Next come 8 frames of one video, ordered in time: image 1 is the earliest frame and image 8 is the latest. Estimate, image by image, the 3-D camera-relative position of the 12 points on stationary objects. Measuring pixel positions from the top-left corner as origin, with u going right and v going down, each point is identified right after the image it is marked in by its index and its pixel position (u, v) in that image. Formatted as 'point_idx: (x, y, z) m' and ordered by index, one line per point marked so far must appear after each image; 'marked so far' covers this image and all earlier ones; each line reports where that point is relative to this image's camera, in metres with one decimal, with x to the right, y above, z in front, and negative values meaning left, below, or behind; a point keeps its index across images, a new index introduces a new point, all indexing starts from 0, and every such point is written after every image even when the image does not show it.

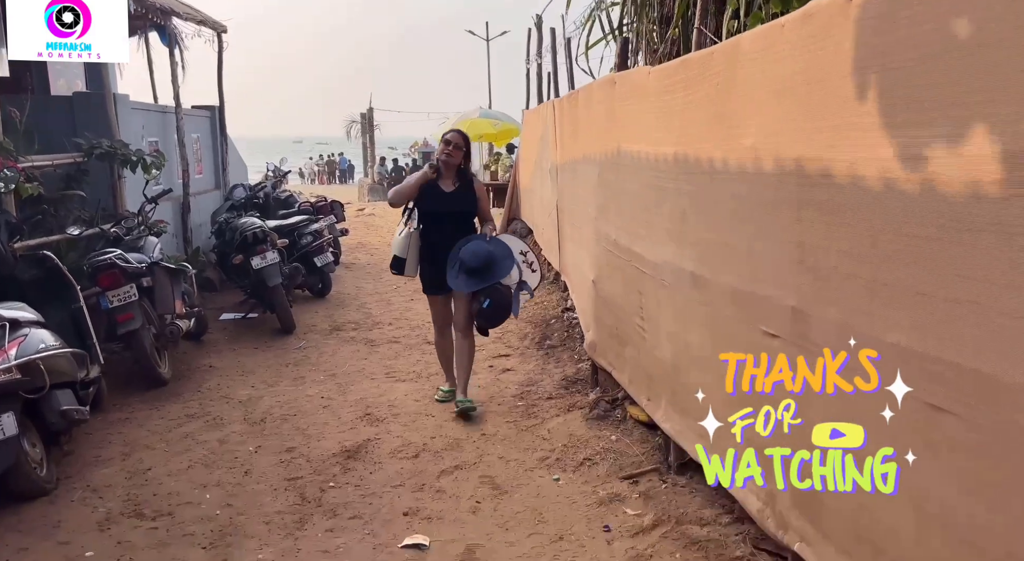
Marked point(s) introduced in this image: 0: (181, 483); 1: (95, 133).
0: (-1.6, -0.9, +4.1) m
1: (-3.3, +1.2, +6.8) m
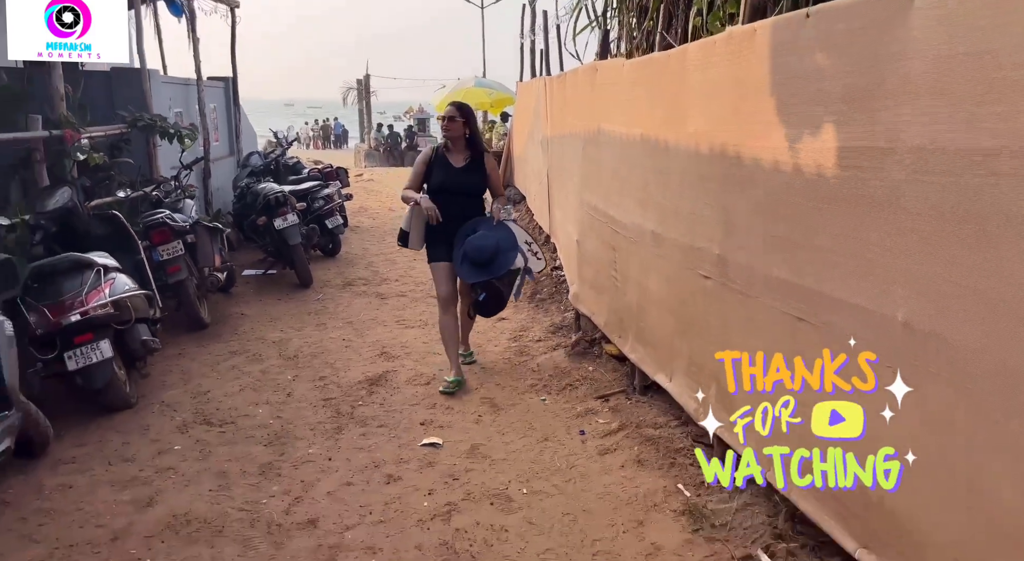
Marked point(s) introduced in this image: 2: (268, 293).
0: (-1.6, -0.7, +5.0) m
1: (-3.3, +1.5, +7.7) m
2: (-2.3, -0.1, +8.1) m
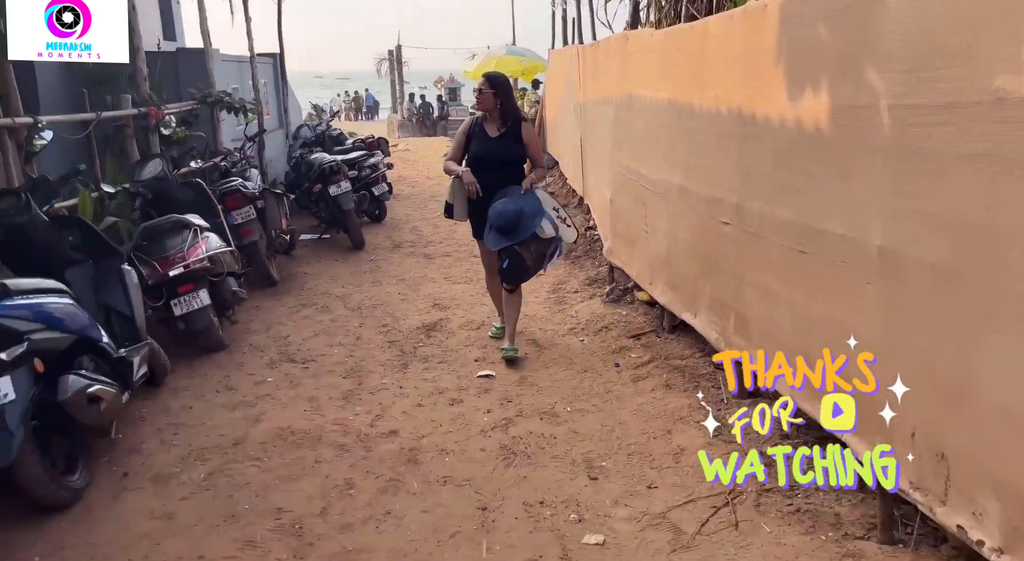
0: (-1.3, -0.4, +5.7) m
1: (-3.0, +1.9, +8.3) m
2: (-1.9, +0.3, +8.8) m
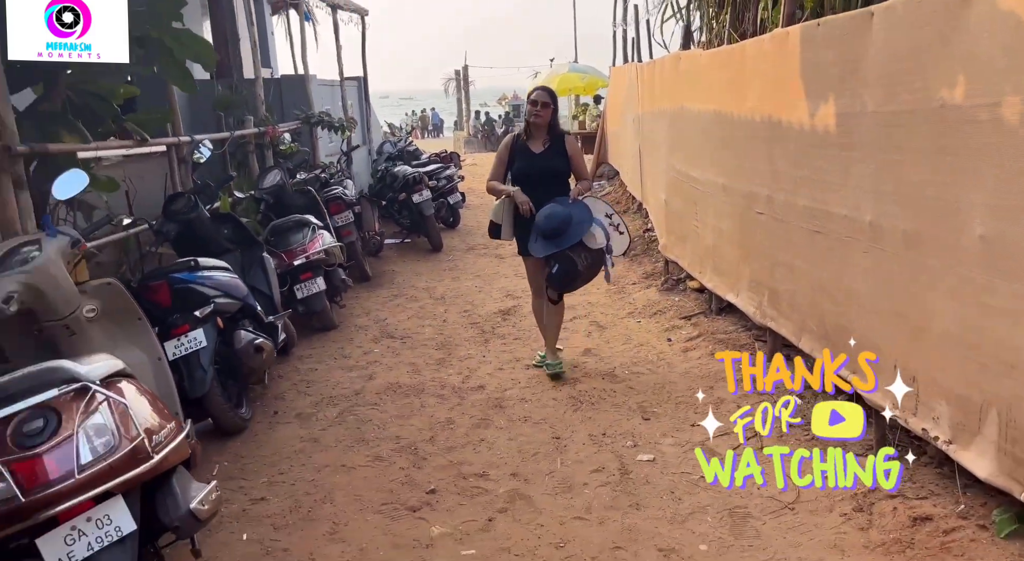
0: (-0.8, -0.3, +6.6) m
1: (-2.3, +1.9, +9.5) m
2: (-1.2, +0.3, +9.8) m
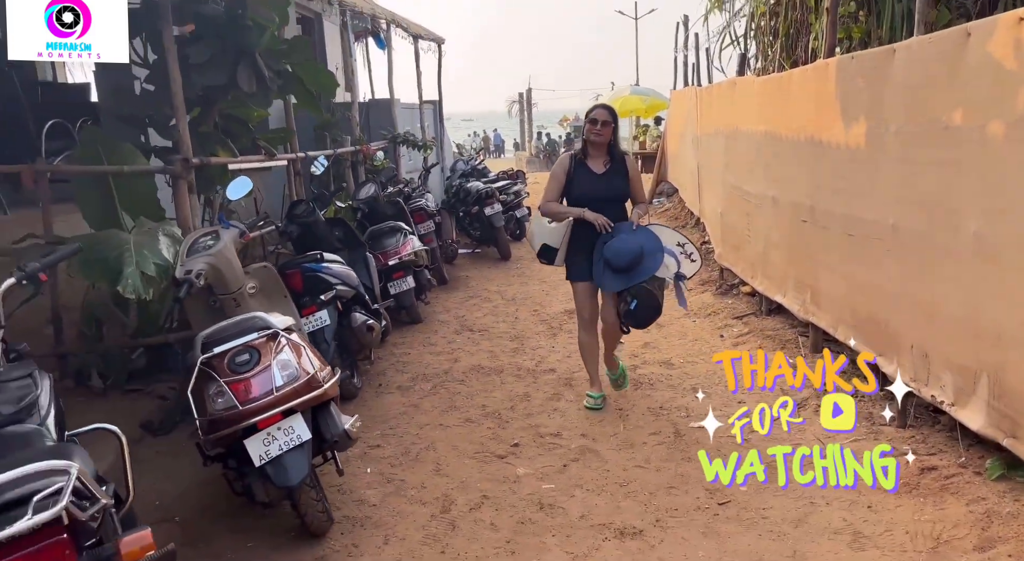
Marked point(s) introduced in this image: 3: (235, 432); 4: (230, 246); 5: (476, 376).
0: (-0.2, -0.3, +7.4) m
1: (-1.5, +1.8, +10.4) m
2: (-0.4, +0.2, +10.6) m
3: (-1.0, -0.5, +3.0) m
4: (-1.4, +0.2, +4.1) m
5: (-0.2, -0.6, +5.6) m
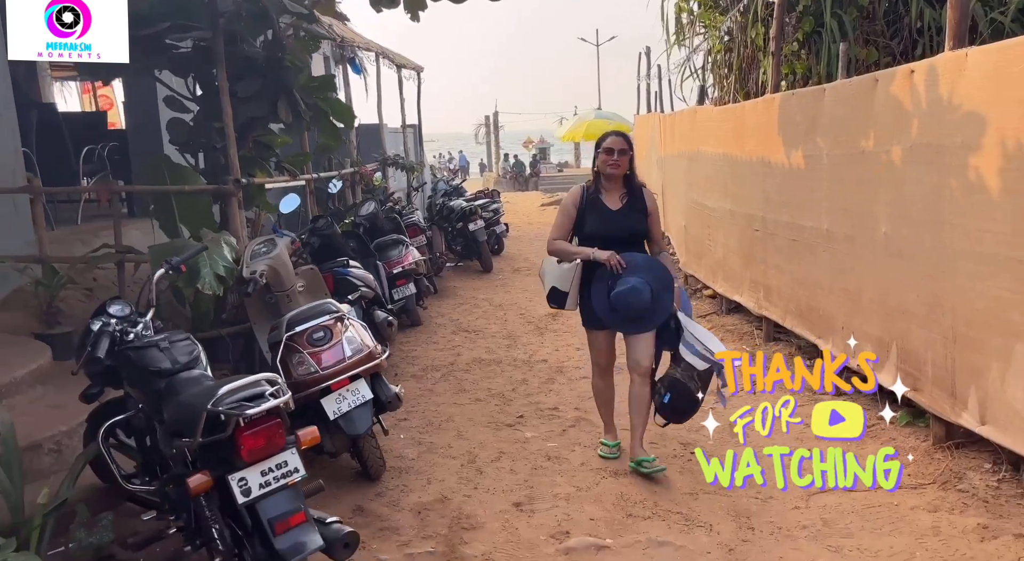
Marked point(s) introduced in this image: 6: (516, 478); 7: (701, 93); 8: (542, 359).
0: (-0.3, -0.4, +8.3) m
1: (-1.8, +1.7, +11.2) m
2: (-0.7, +0.1, +11.4) m
3: (-0.9, -0.5, +3.8) m
4: (-1.3, +0.2, +5.0) m
5: (-0.3, -0.6, +6.5) m
6: (0.0, -0.9, +4.0) m
7: (+2.1, +2.1, +9.8) m
8: (+0.2, -0.6, +6.6) m
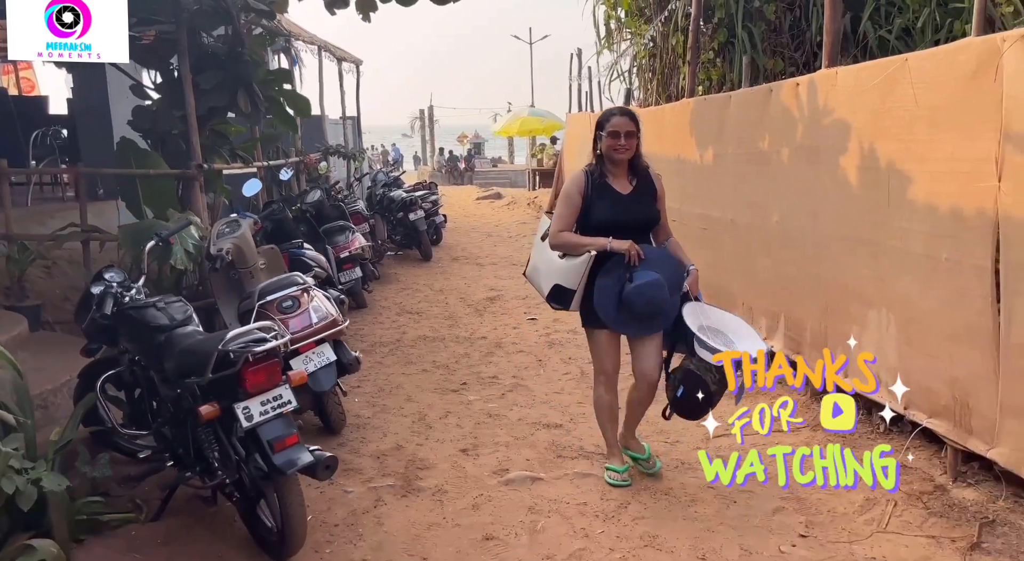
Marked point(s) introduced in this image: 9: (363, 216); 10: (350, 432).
0: (-1.0, -0.2, +8.8) m
1: (-2.6, +1.9, +11.6) m
2: (-1.5, +0.2, +11.9) m
3: (-1.2, -0.4, +4.3) m
4: (-1.7, +0.3, +5.4) m
5: (-0.7, -0.5, +7.0) m
6: (-0.3, -0.8, +4.6) m
7: (+1.4, +2.2, +10.5) m
8: (-0.3, -0.5, +7.2) m
9: (-1.7, +0.7, +9.7) m
10: (-0.9, -0.8, +4.7) m
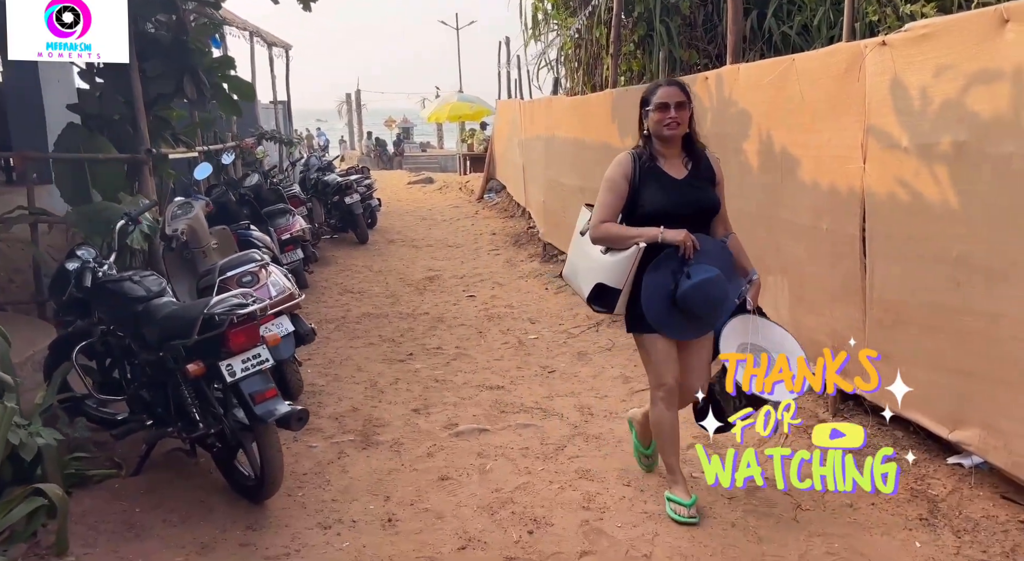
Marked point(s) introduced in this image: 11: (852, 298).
0: (-1.6, 0.0, +9.1) m
1: (-3.5, +2.1, +11.8) m
2: (-2.5, +0.5, +12.2) m
3: (-1.5, -0.2, +4.7) m
4: (-2.1, +0.4, +5.7) m
5: (-1.3, -0.3, +7.4) m
6: (-0.6, -0.7, +5.0) m
7: (+0.5, +2.5, +11.0) m
8: (-0.8, -0.3, +7.6) m
9: (-2.4, +0.9, +10.0) m
10: (-1.2, -0.7, +5.0) m
11: (+1.5, -0.1, +3.9) m
